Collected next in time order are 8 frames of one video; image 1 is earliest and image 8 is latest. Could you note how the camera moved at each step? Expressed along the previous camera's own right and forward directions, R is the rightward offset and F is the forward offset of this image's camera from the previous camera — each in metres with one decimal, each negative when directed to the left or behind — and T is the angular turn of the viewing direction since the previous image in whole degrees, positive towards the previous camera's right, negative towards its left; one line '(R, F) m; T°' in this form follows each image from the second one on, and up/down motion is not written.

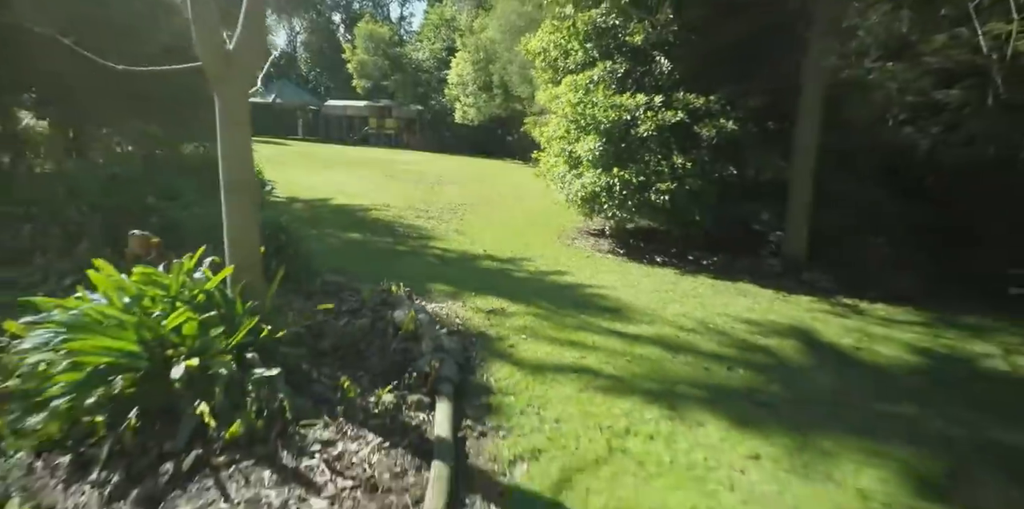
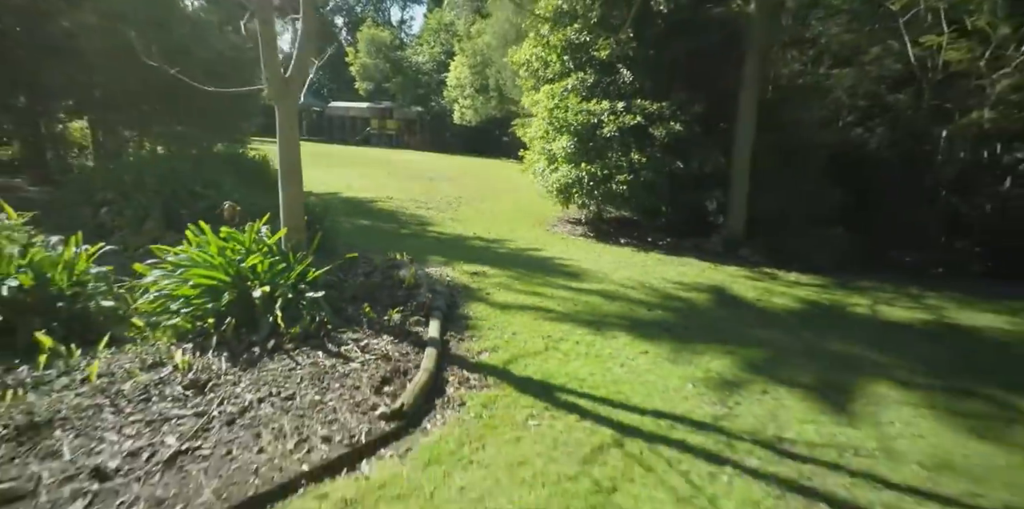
(+0.2, -1.3) m; 0°
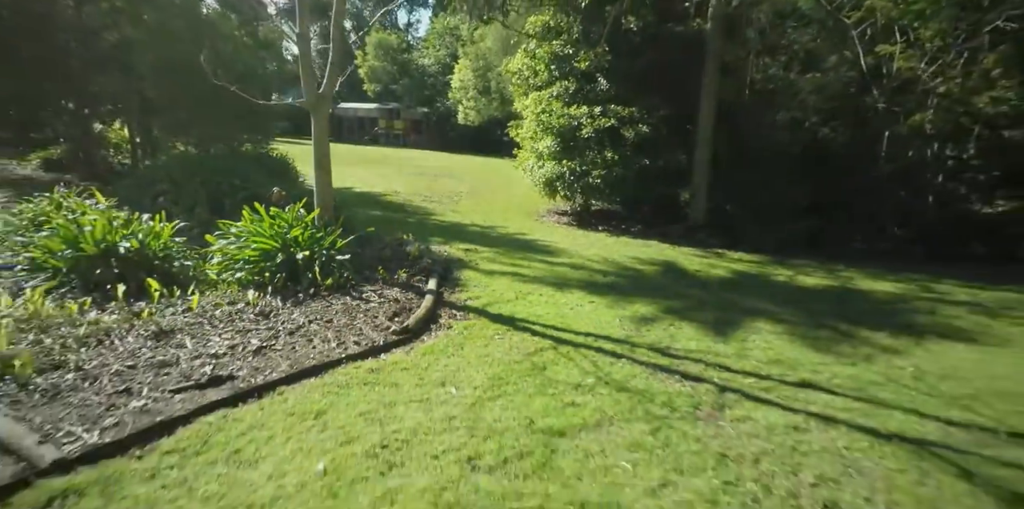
(+0.3, -1.3) m; -1°
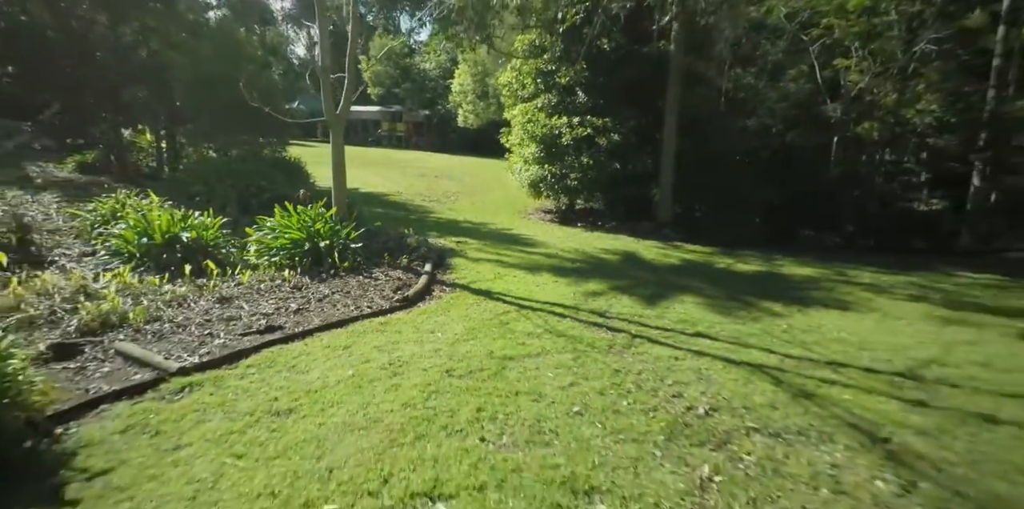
(+0.3, -1.4) m; 0°
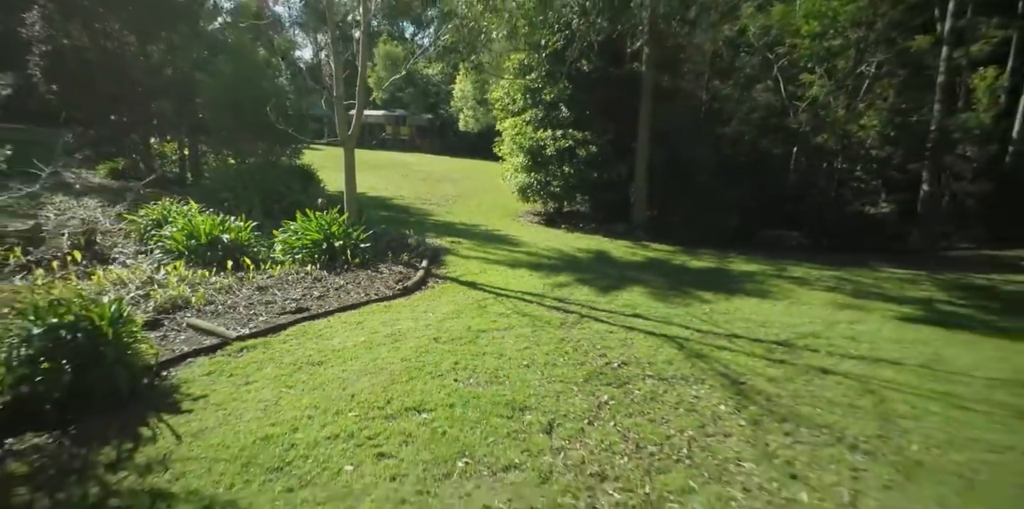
(+0.3, -1.4) m; 0°
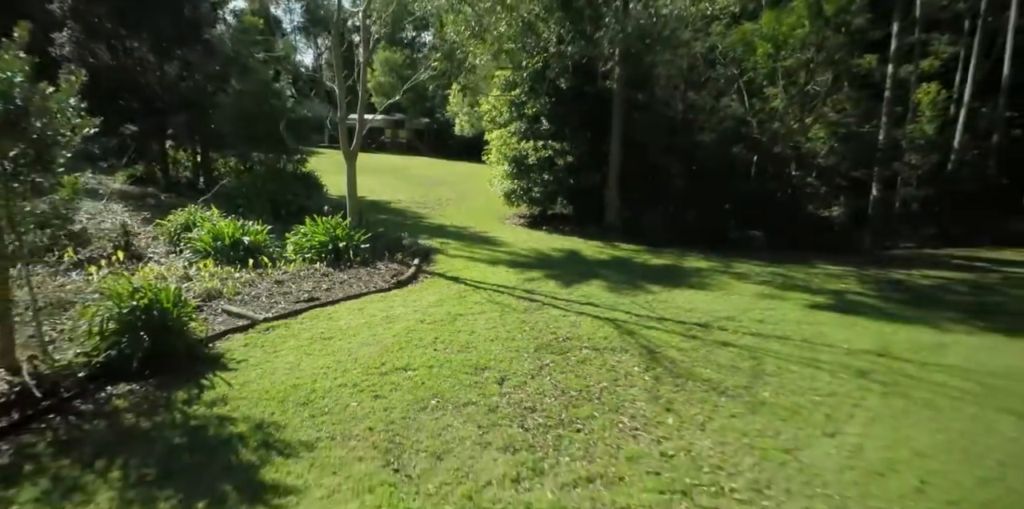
(+0.4, -1.4) m; 0°
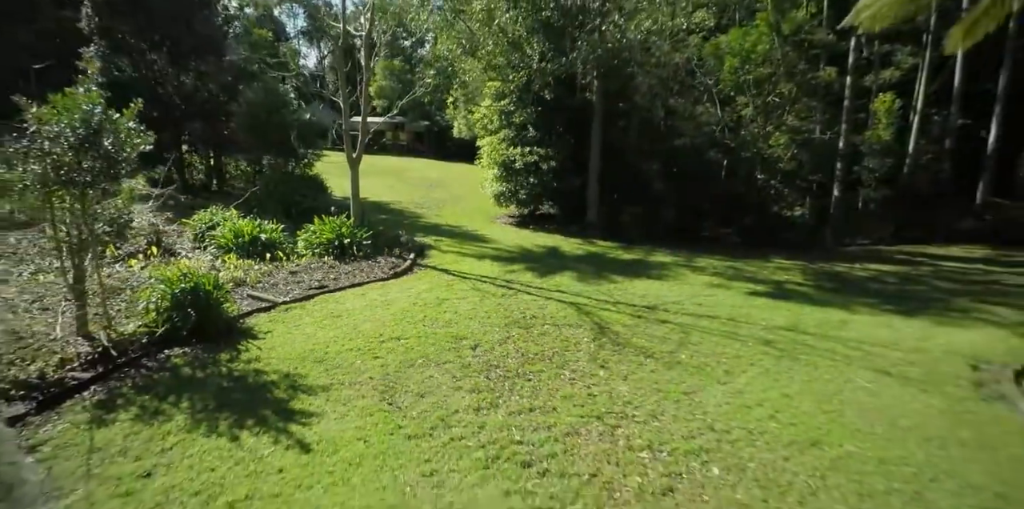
(+0.4, -1.3) m; 0°
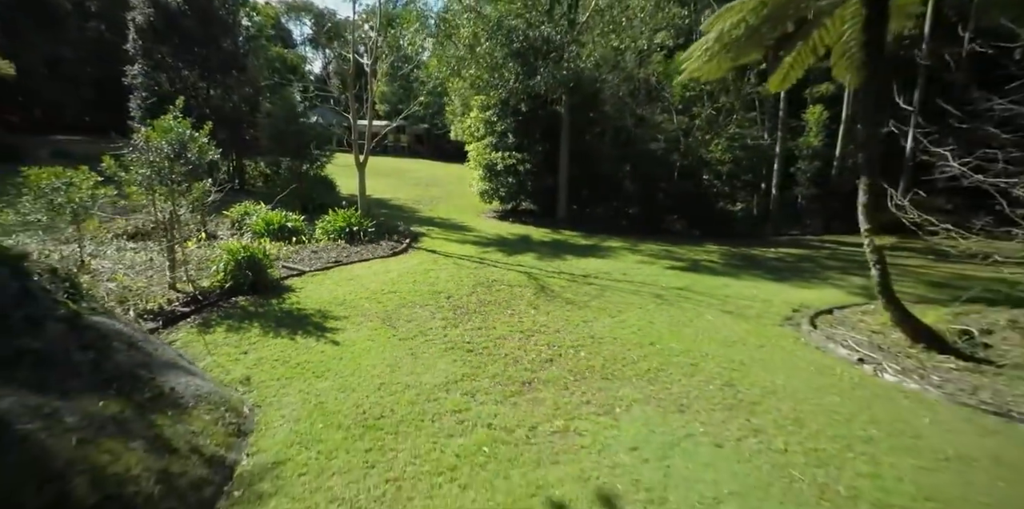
(+0.7, -2.7) m; 0°
